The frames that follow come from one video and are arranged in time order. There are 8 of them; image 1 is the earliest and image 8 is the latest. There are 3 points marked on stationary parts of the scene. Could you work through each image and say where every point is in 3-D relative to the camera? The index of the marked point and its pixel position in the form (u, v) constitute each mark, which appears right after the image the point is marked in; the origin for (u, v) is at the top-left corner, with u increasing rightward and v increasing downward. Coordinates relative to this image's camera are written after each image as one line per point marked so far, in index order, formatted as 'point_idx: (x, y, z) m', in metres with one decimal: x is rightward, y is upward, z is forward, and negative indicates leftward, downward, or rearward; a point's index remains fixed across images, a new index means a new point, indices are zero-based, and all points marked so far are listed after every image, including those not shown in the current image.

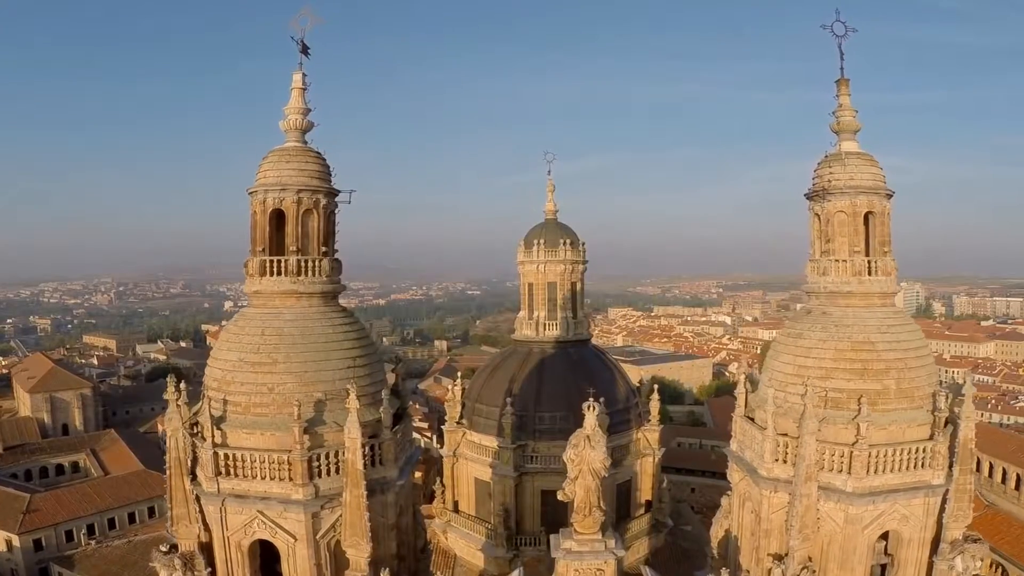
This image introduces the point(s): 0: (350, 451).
0: (-2.8, -2.8, +11.4) m
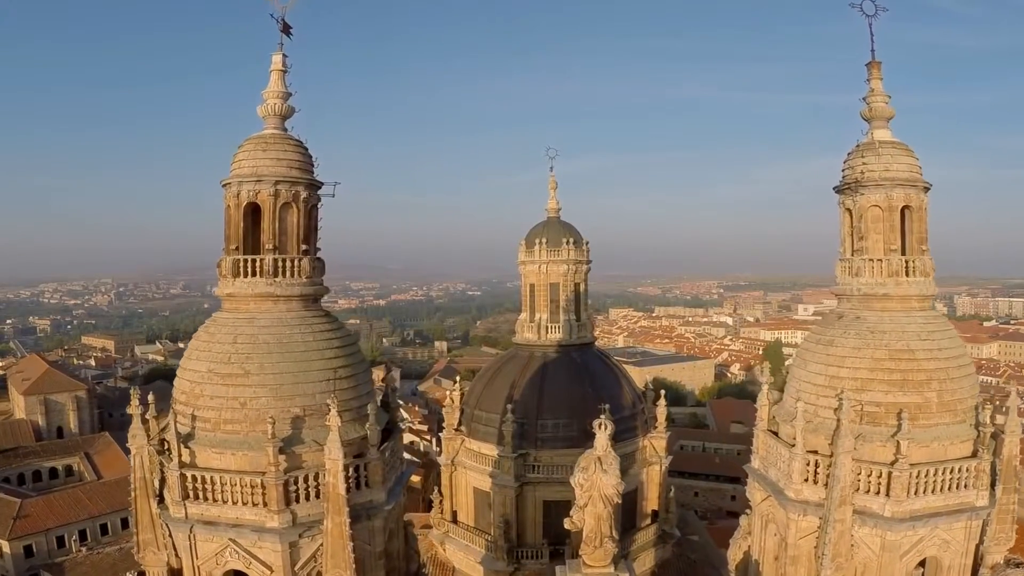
0: (-2.8, -2.8, +10.1) m
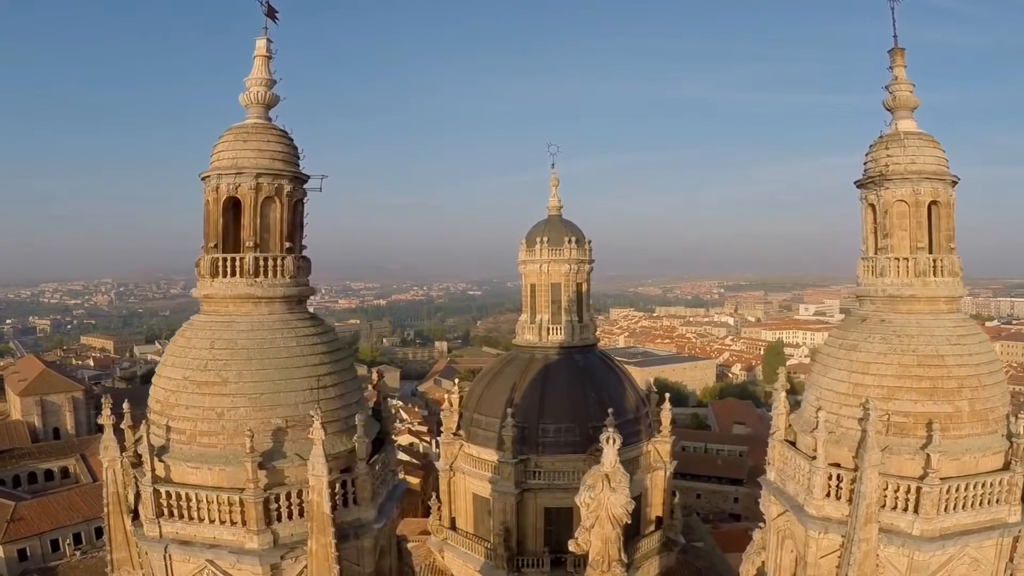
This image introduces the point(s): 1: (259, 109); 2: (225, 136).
0: (-2.8, -2.9, +9.3) m
1: (-4.5, +3.2, +11.7) m
2: (-4.8, +2.5, +11.1) m
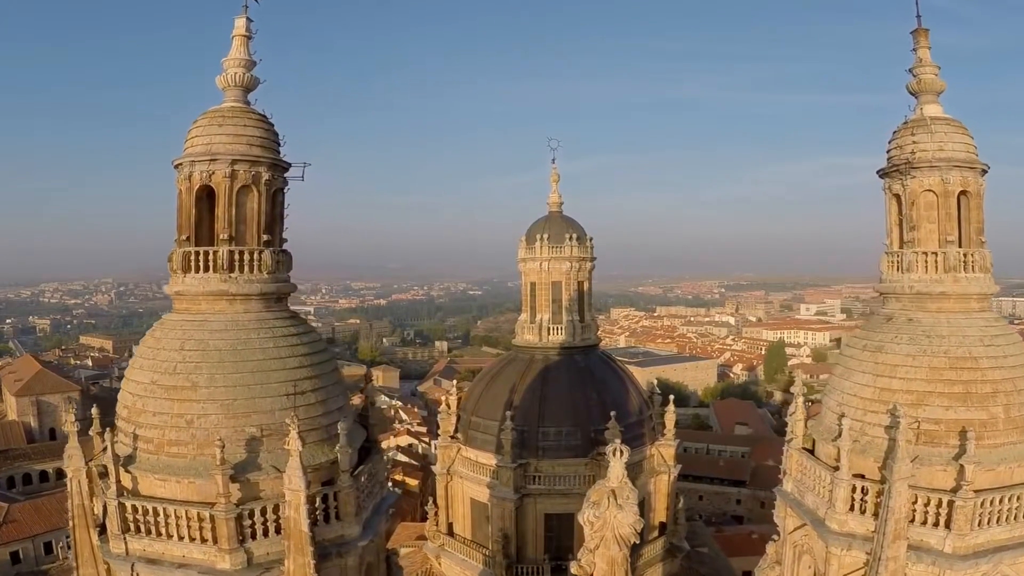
0: (-2.8, -2.8, +8.5) m
1: (-4.5, +3.2, +10.9) m
2: (-4.8, +2.6, +10.3) m
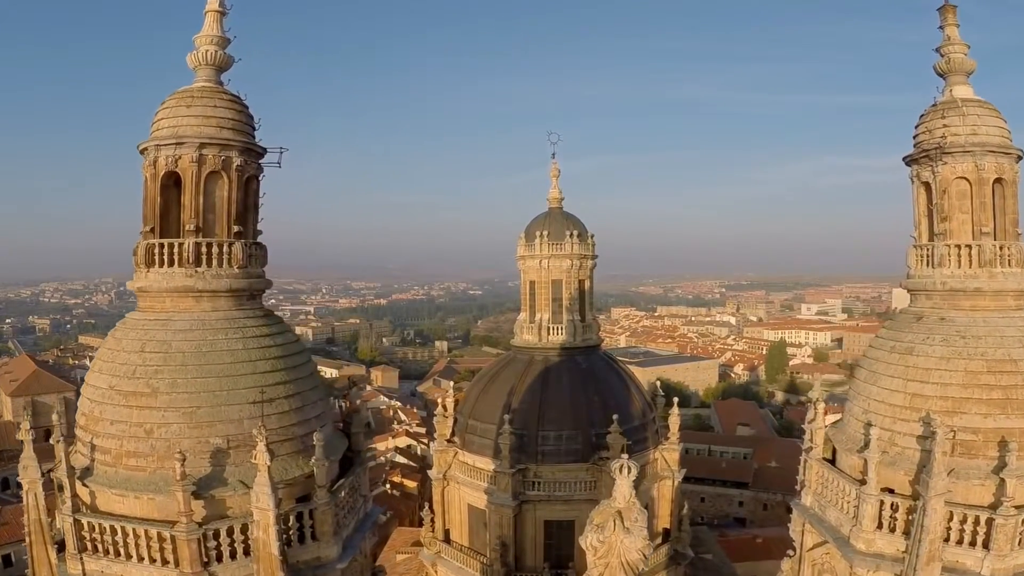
0: (-2.9, -2.7, +7.6) m
1: (-4.6, +3.3, +10.1) m
2: (-4.9, +2.7, +9.4) m
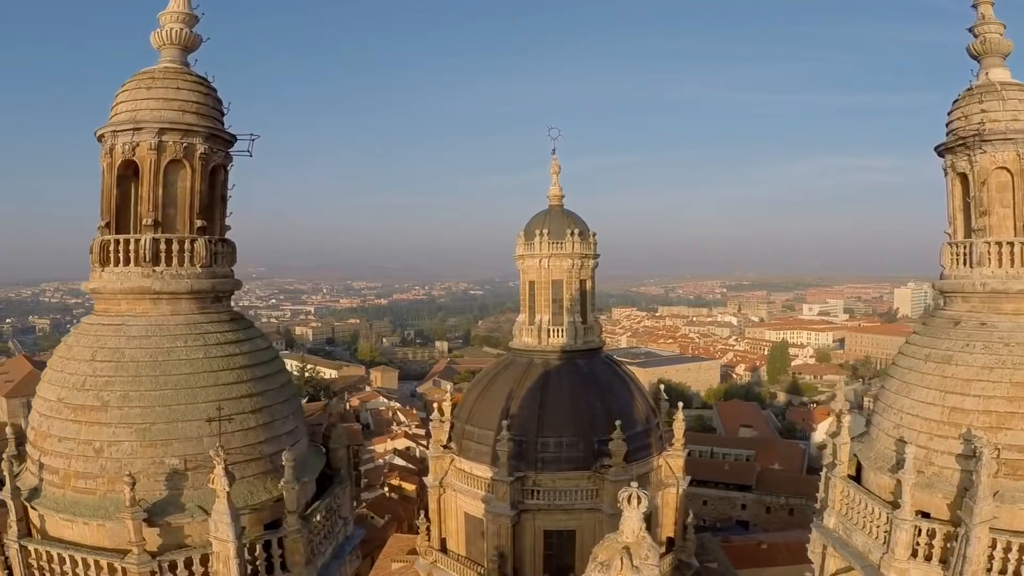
0: (-3.0, -2.8, +6.7) m
1: (-4.7, +3.3, +9.2) m
2: (-5.0, +2.6, +8.6) m
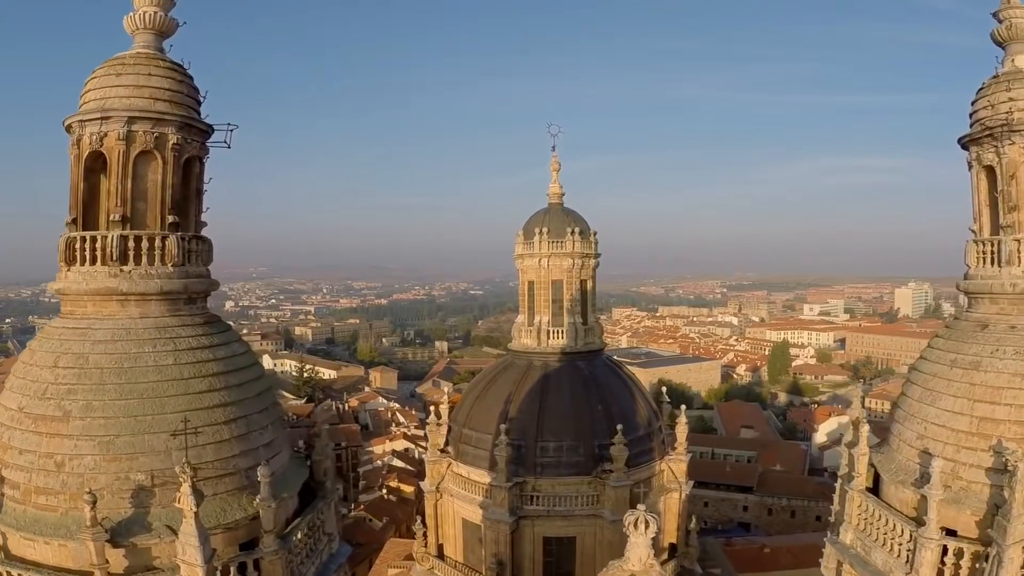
0: (-3.0, -2.8, +6.2) m
1: (-4.7, +3.3, +8.6) m
2: (-5.0, +2.6, +8.0) m
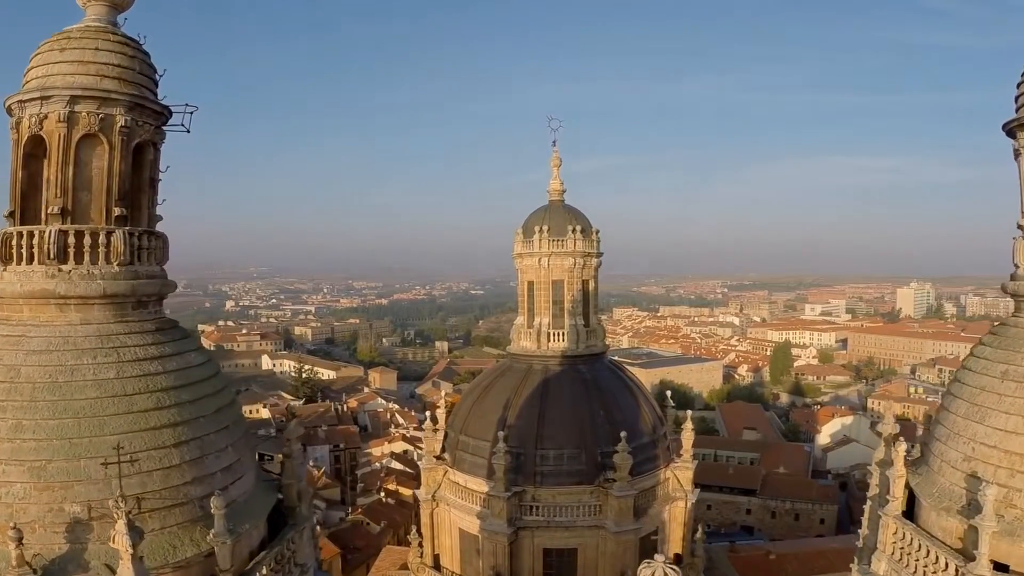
0: (-3.1, -2.8, +5.3) m
1: (-4.8, +3.2, +7.7) m
2: (-5.1, +2.6, +7.1) m
